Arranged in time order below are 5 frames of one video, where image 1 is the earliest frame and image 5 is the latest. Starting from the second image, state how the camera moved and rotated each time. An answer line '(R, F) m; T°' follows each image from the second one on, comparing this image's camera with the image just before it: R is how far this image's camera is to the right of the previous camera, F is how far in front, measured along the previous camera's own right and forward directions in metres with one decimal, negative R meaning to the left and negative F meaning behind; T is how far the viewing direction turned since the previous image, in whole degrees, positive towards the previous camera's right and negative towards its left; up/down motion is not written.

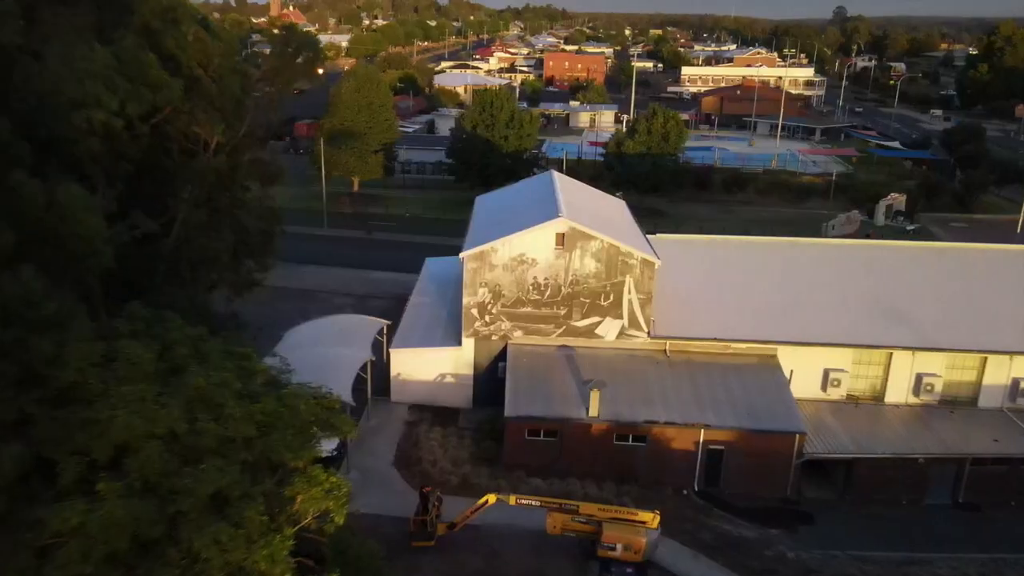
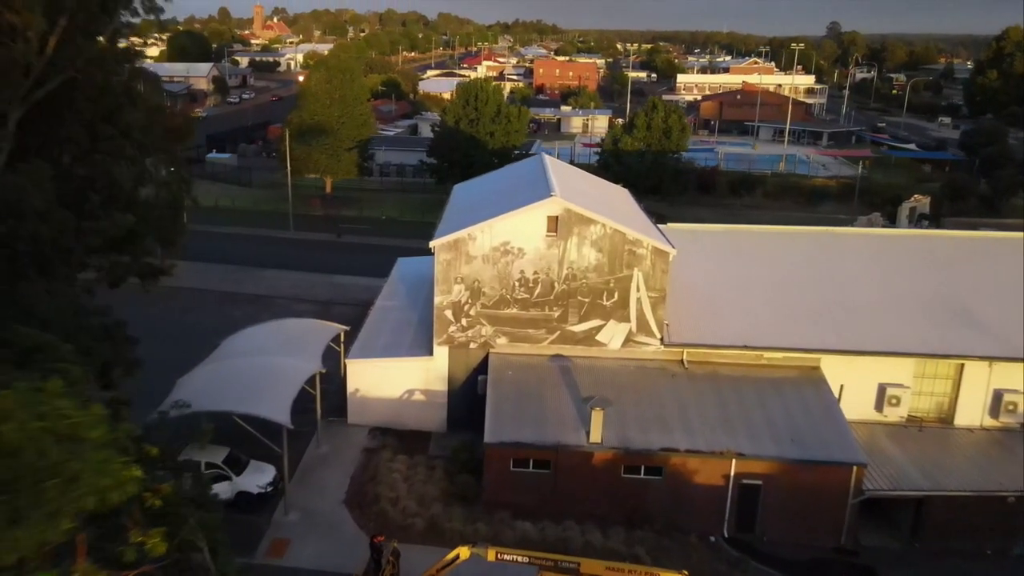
(+0.1, +3.8) m; +1°
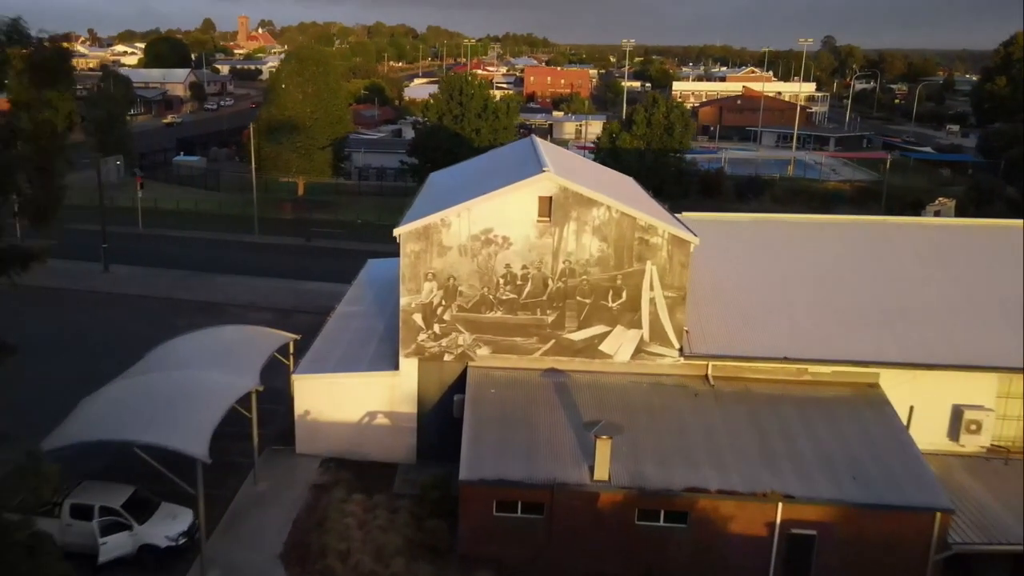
(+0.1, +3.3) m; +1°
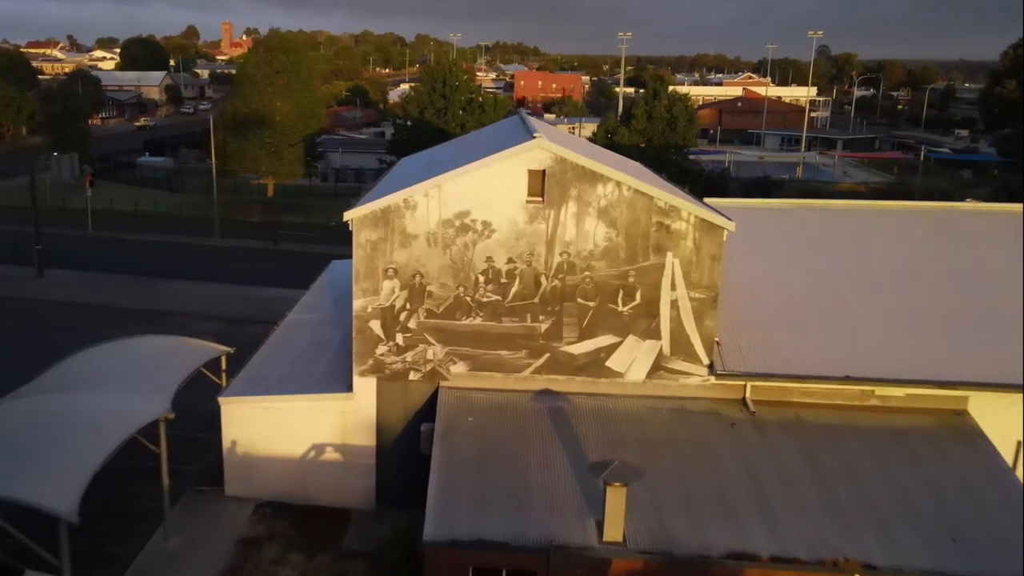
(+0.1, +3.0) m; +1°
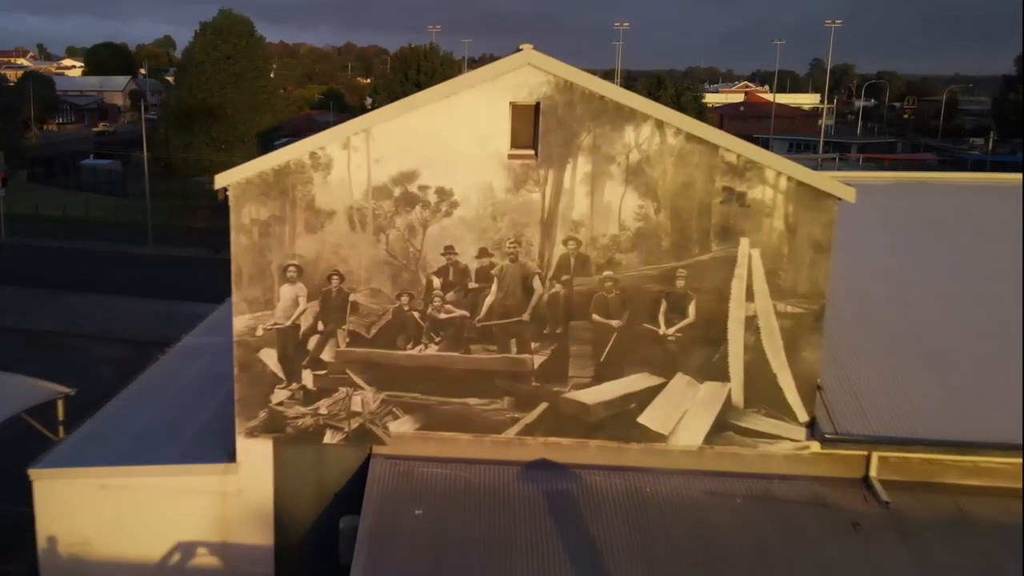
(+0.1, +4.2) m; +1°
